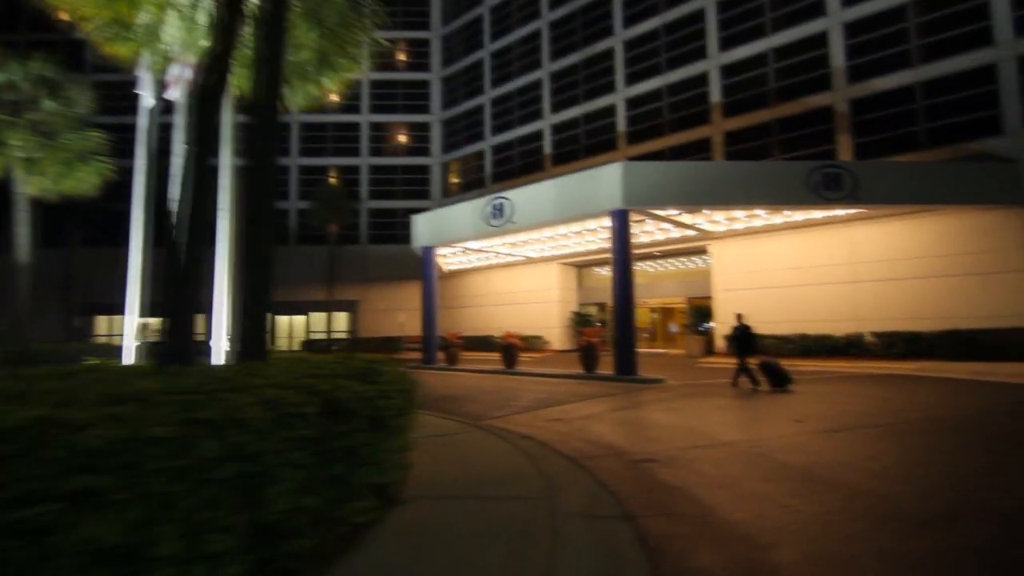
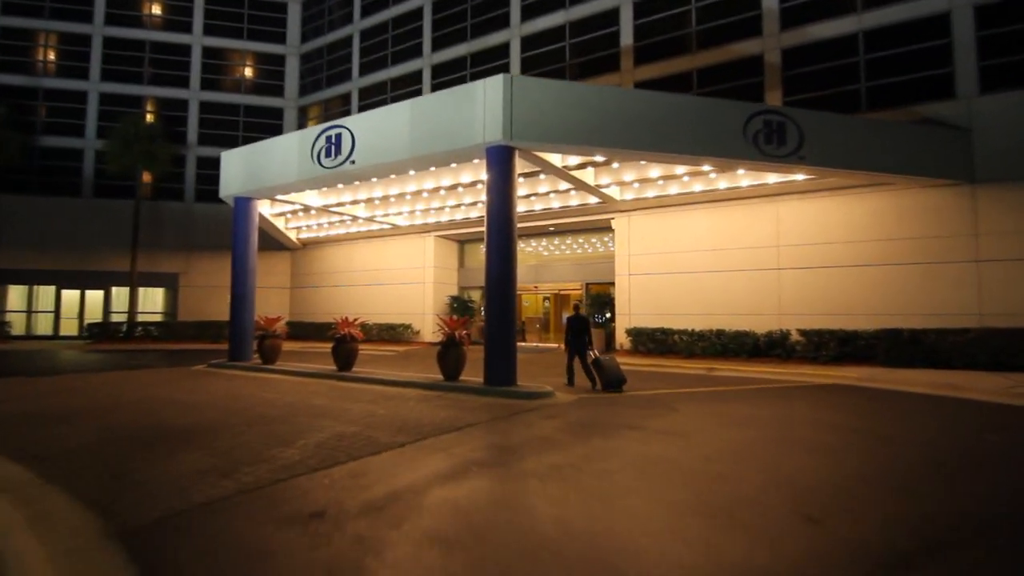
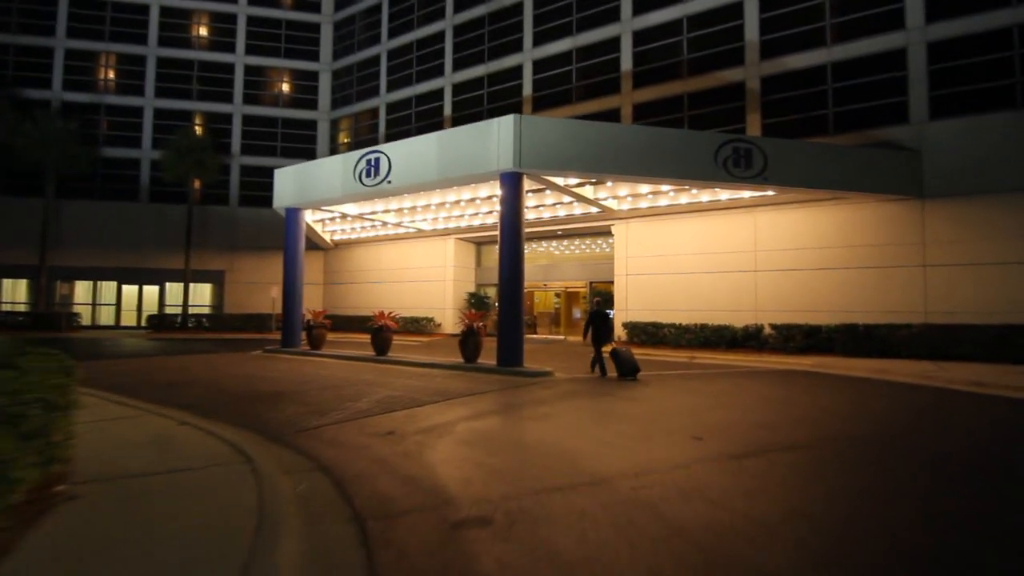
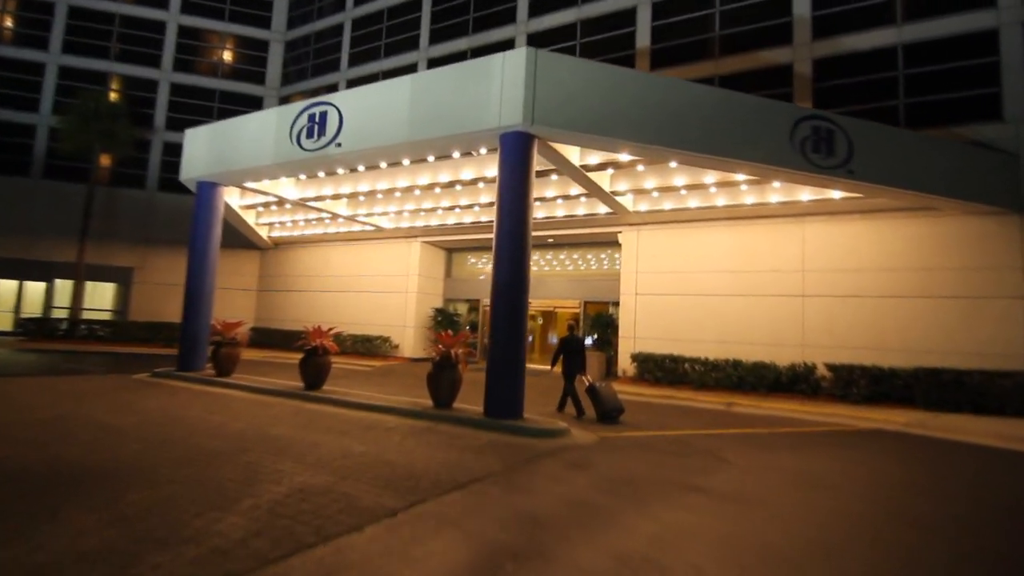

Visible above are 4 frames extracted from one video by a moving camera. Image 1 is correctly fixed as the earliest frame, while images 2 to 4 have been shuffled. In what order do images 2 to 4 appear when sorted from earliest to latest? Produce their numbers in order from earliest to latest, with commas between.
3, 2, 4
